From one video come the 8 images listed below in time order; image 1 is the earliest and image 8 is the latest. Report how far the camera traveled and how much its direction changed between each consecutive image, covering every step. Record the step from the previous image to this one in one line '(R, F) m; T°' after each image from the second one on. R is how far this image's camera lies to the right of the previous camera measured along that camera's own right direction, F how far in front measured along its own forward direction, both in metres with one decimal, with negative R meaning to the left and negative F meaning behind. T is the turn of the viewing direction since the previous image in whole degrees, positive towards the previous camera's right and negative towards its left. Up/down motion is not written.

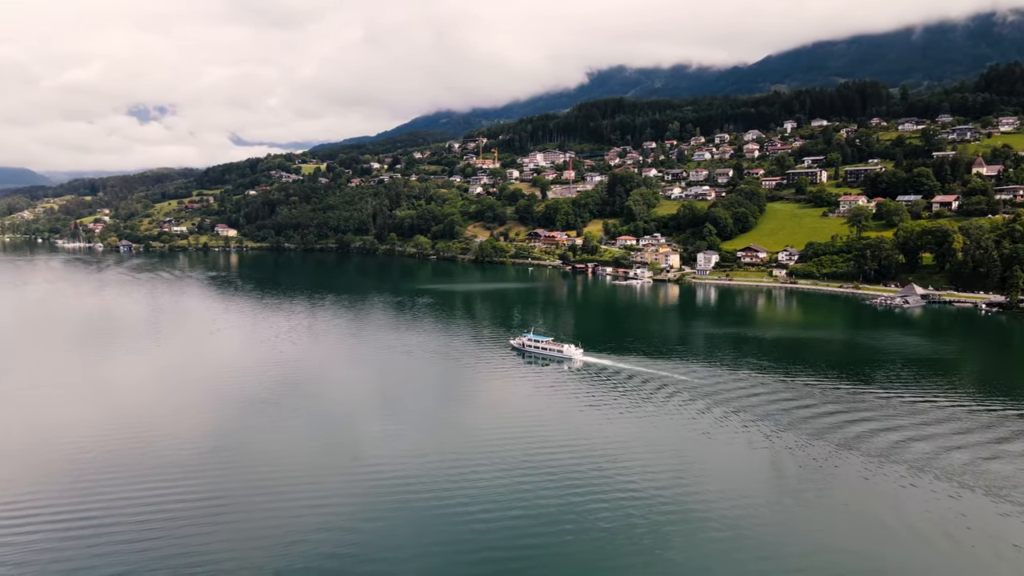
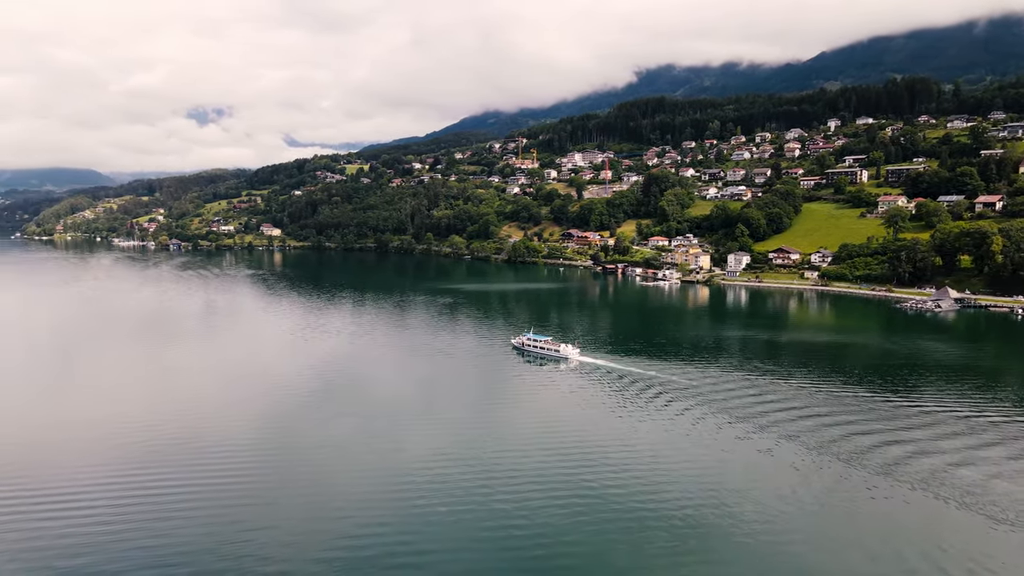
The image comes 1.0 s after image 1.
(+1.7, 0.0) m; -4°
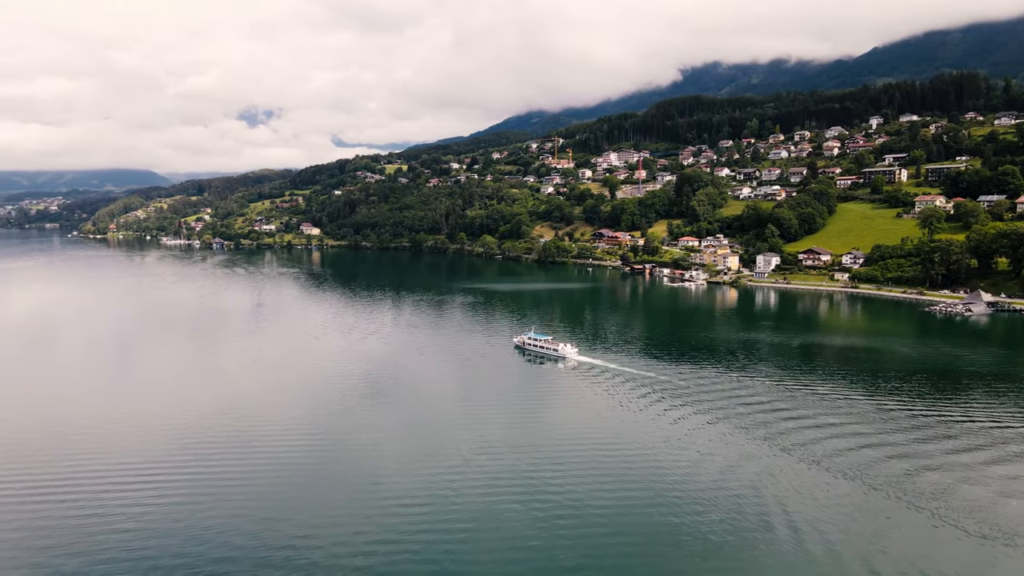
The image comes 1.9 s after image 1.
(+1.5, 0.0) m; -3°
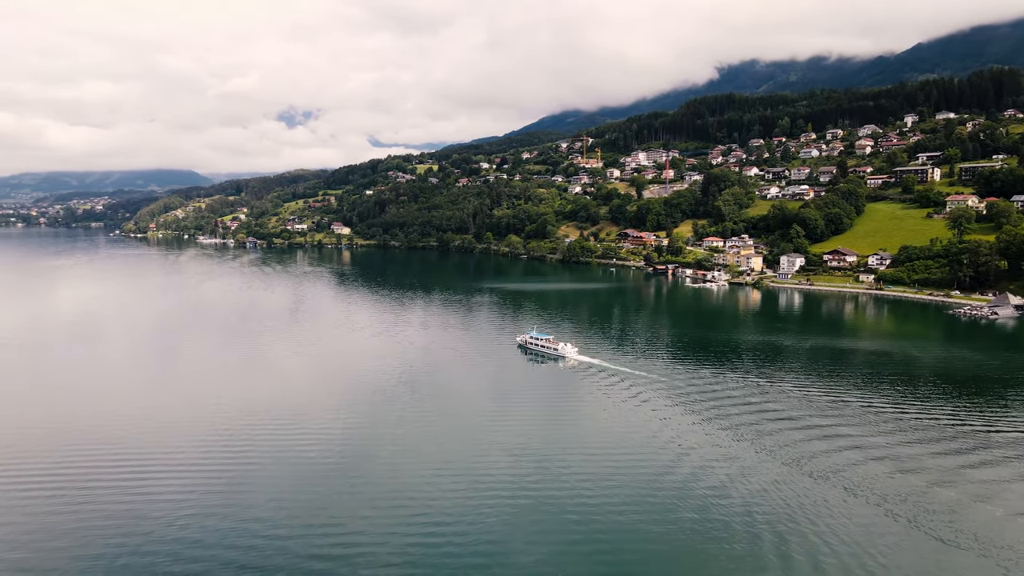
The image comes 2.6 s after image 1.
(+1.2, 0.0) m; -3°
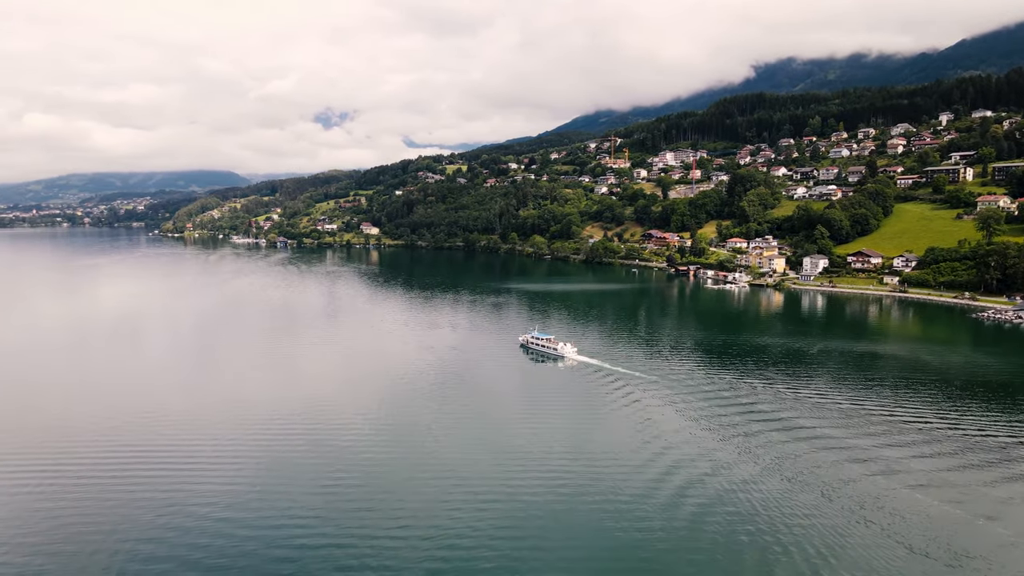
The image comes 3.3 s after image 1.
(+1.2, -0.1) m; -3°
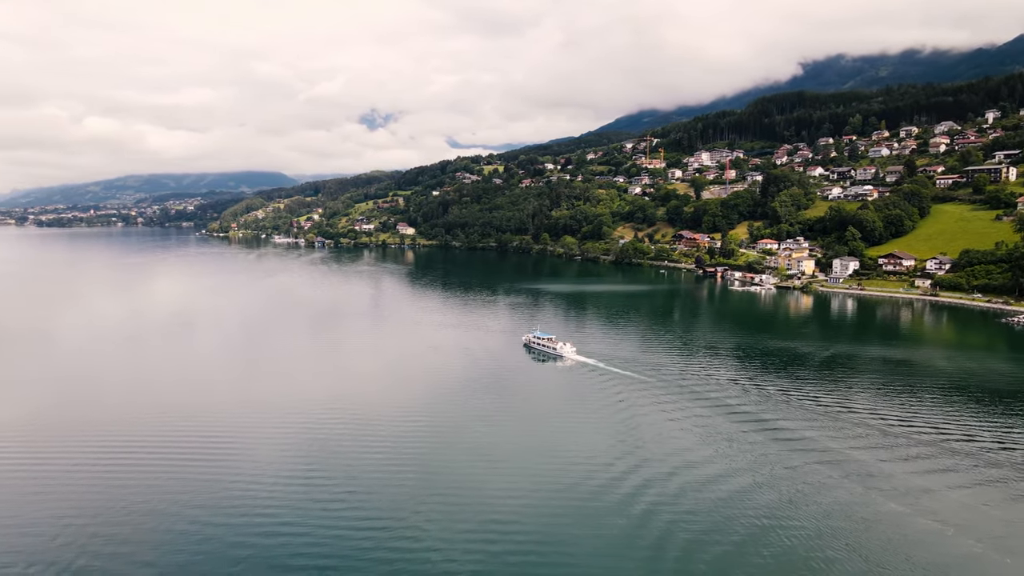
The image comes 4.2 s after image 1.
(+1.5, -0.1) m; -3°
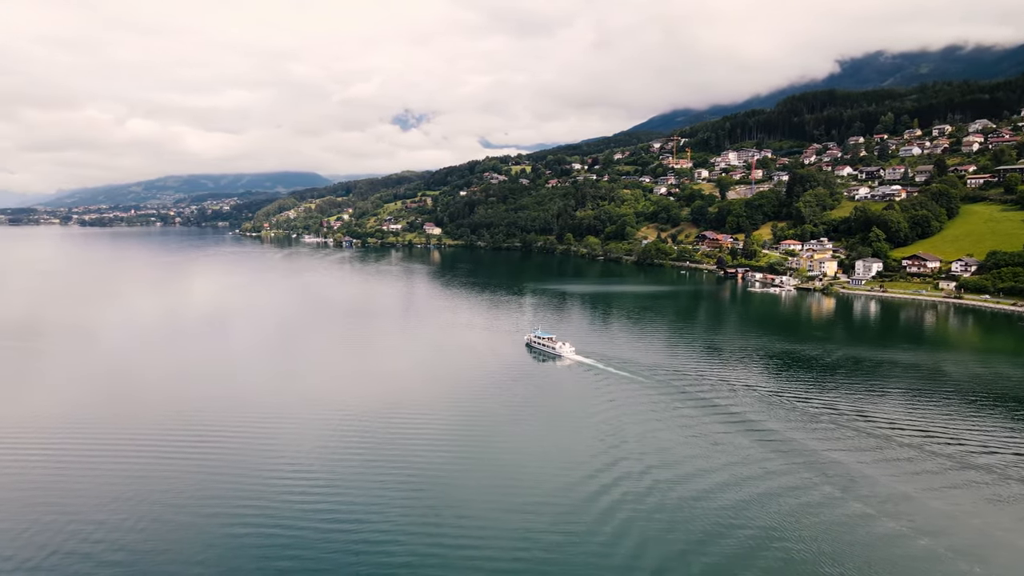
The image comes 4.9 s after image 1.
(+1.2, -0.1) m; -2°
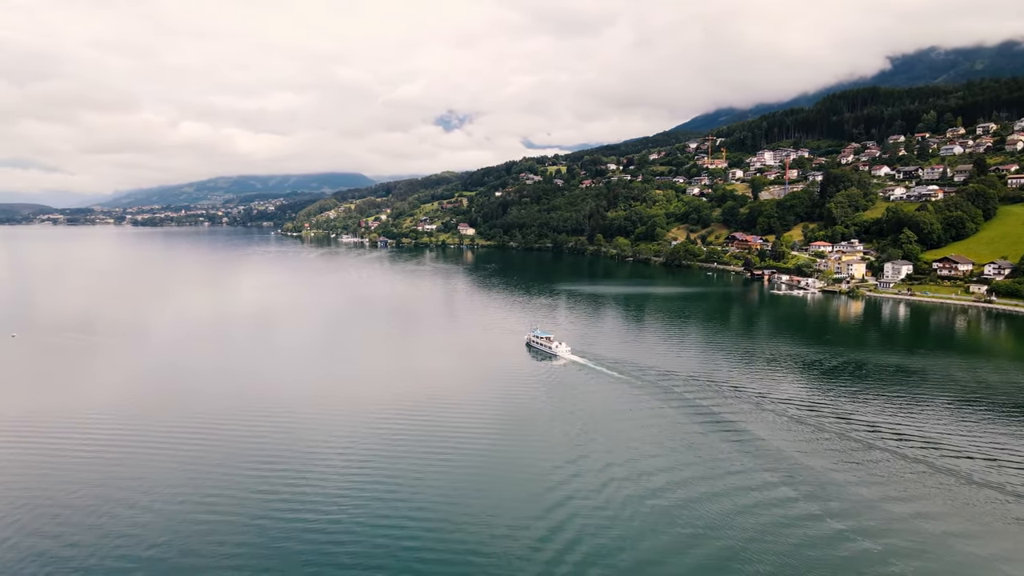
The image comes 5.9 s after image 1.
(+1.6, -0.1) m; -3°
